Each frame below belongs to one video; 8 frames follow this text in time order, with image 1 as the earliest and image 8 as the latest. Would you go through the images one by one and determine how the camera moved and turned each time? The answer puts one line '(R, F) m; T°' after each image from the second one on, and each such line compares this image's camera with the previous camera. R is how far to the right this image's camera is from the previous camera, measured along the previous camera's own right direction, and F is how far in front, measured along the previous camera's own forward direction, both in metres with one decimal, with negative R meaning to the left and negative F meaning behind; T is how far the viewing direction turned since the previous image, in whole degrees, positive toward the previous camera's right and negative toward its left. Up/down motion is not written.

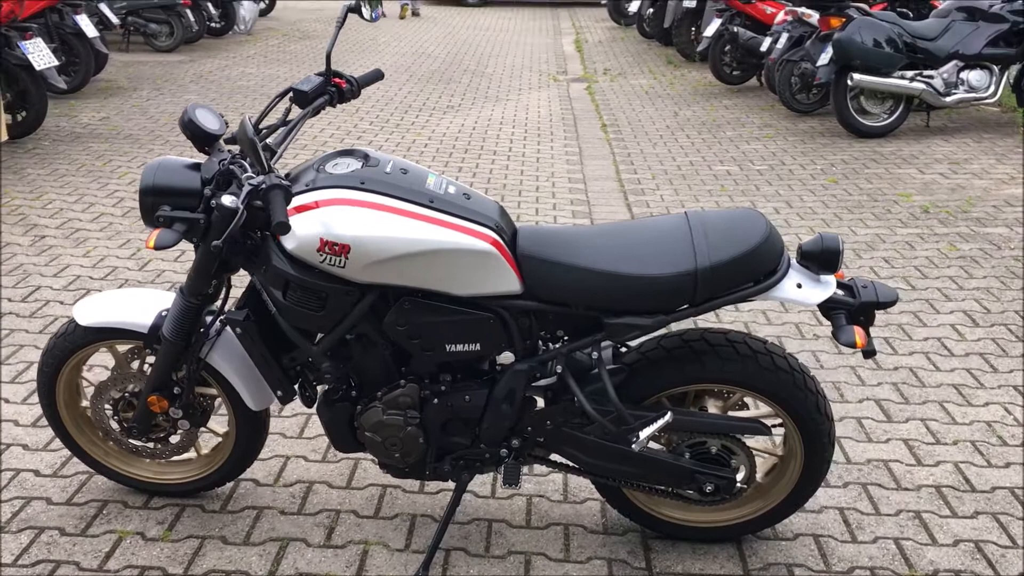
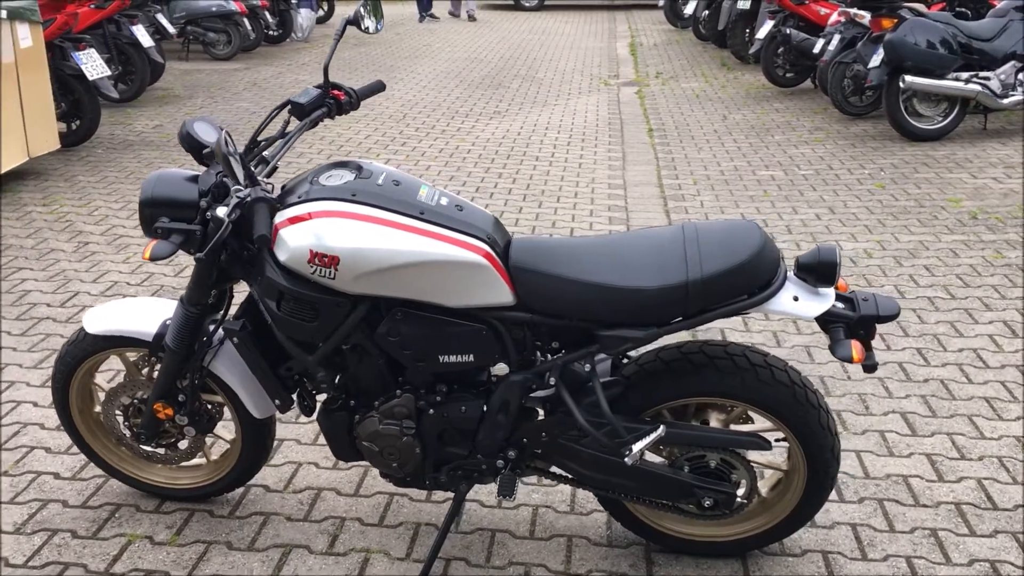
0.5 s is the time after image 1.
(+0.2, 0.0) m; -4°
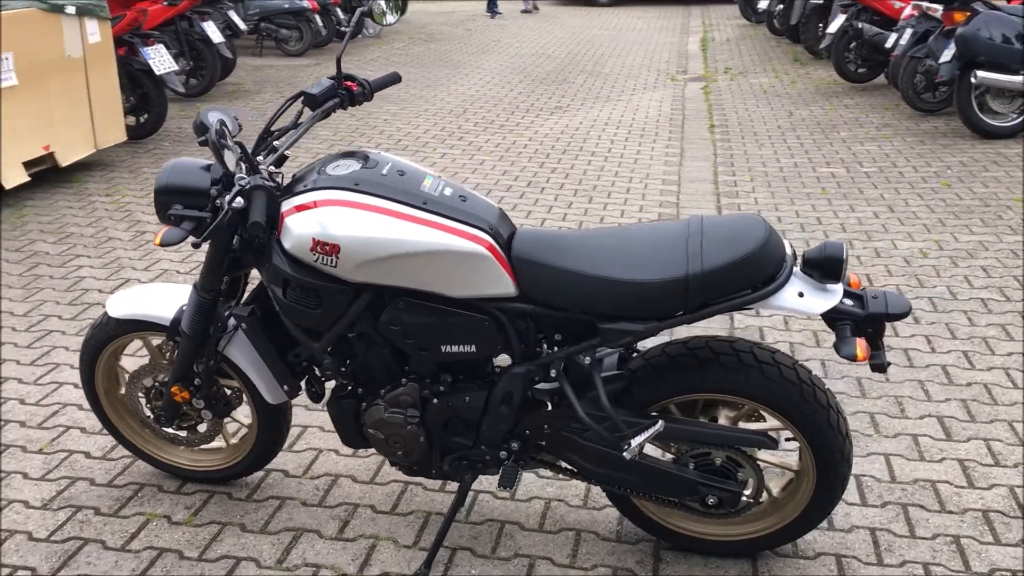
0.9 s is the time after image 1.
(+0.2, 0.0) m; -4°
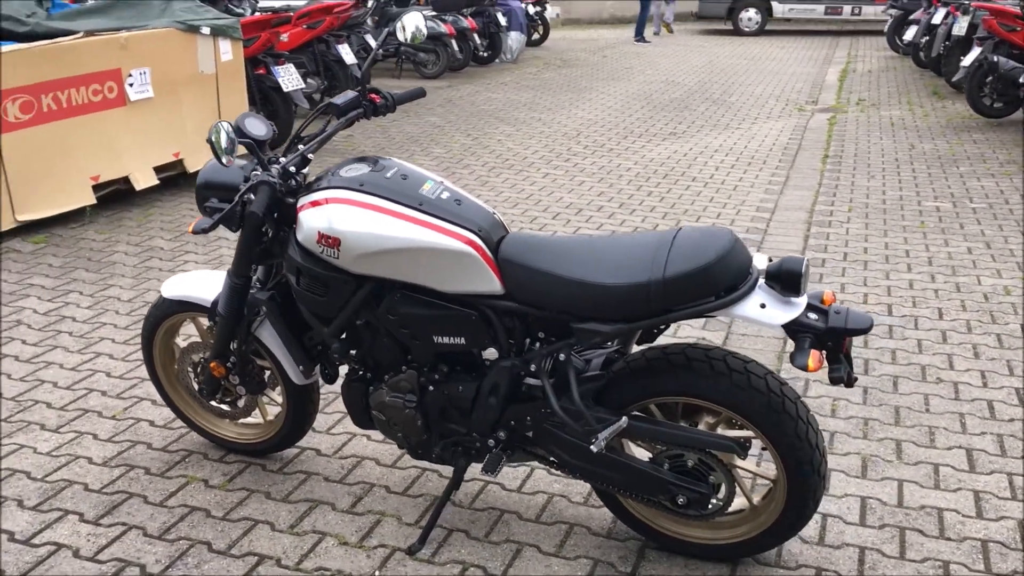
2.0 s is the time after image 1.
(+0.4, -0.2) m; -8°
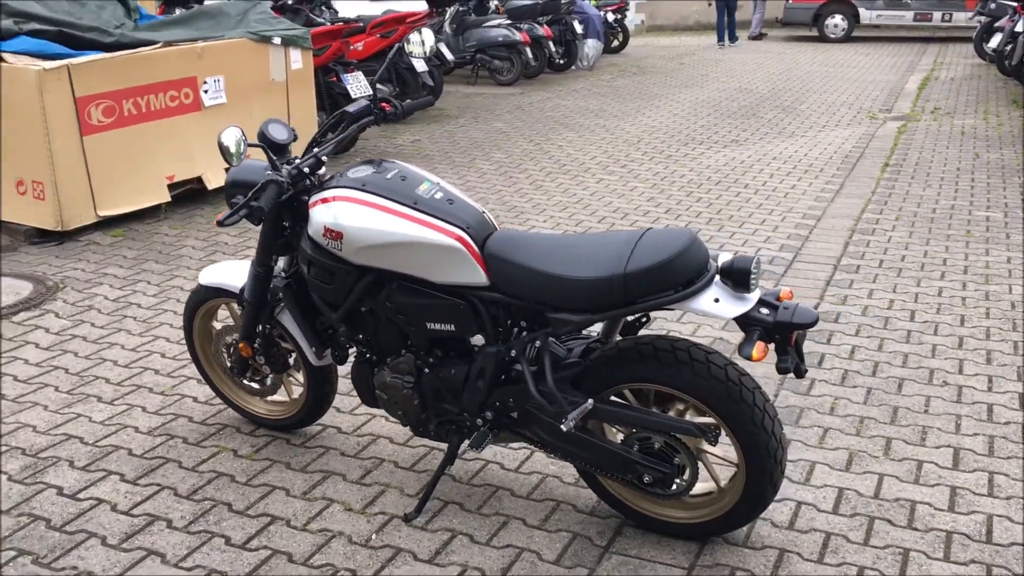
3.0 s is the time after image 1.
(+0.3, -0.3) m; -5°
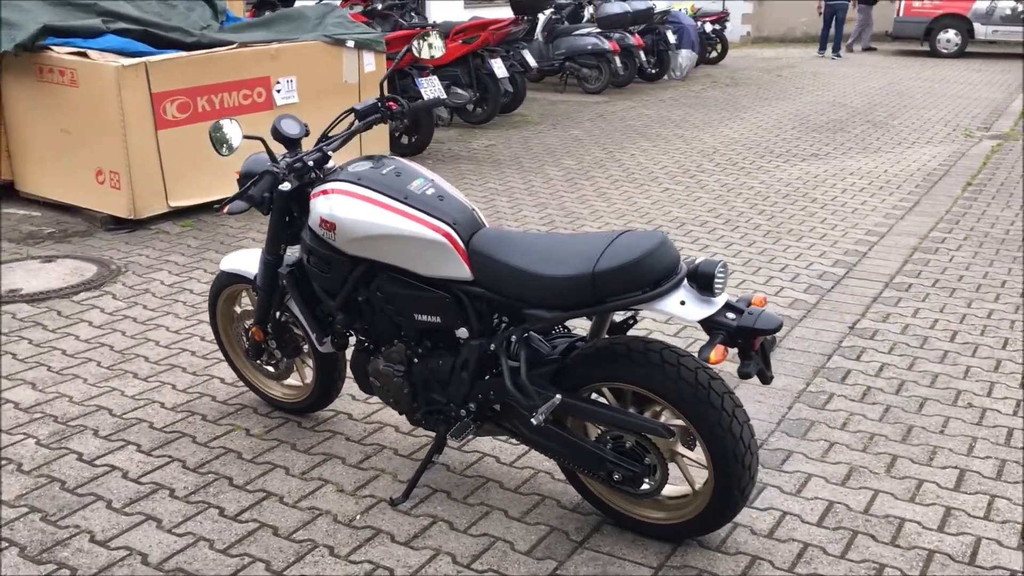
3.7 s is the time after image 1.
(+0.4, -0.1) m; -6°
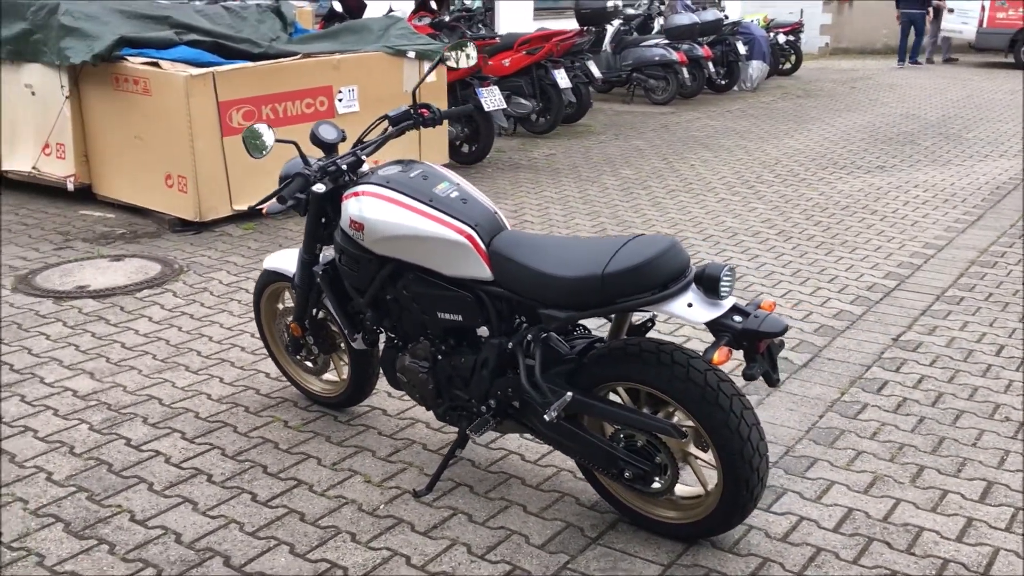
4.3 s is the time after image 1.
(+0.2, -0.1) m; -4°
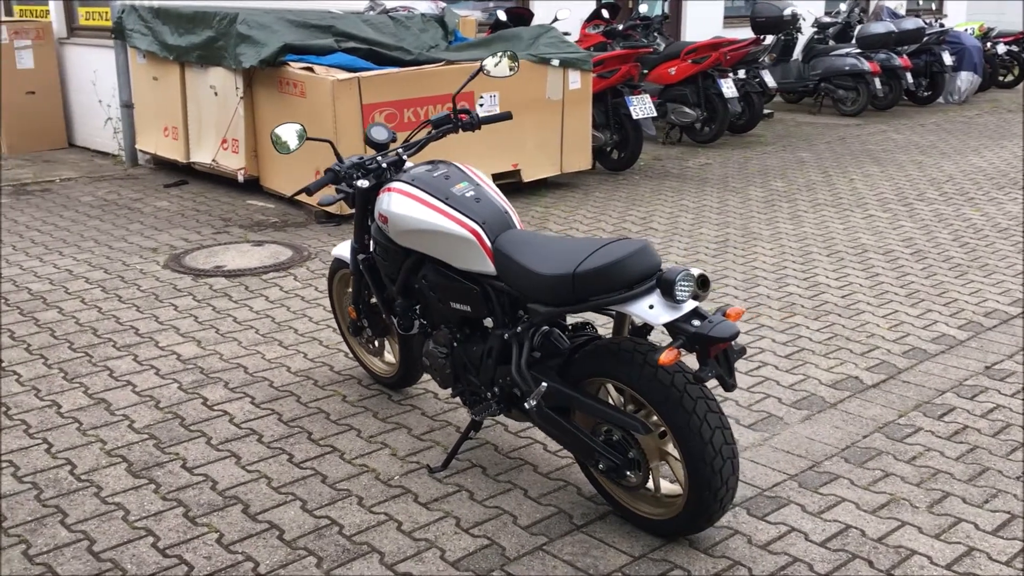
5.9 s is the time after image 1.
(+0.7, -0.1) m; -12°
